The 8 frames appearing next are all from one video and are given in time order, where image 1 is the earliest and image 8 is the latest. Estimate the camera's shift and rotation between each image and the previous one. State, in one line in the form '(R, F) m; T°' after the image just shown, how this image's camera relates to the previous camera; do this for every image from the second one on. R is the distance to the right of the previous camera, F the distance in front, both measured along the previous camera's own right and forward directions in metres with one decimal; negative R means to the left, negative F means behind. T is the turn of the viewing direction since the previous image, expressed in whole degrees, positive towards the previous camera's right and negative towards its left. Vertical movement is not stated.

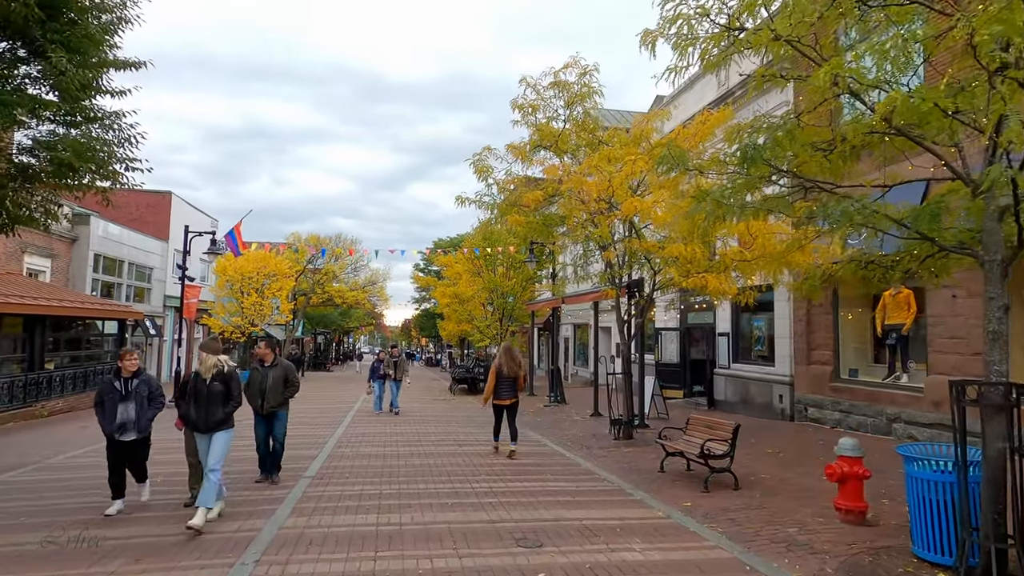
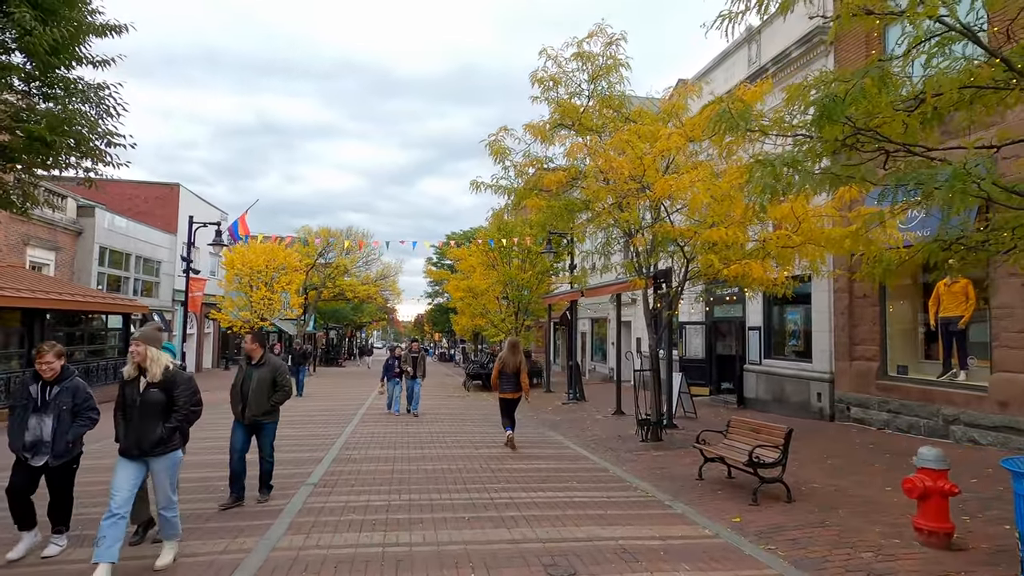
(-0.1, +0.8) m; -1°
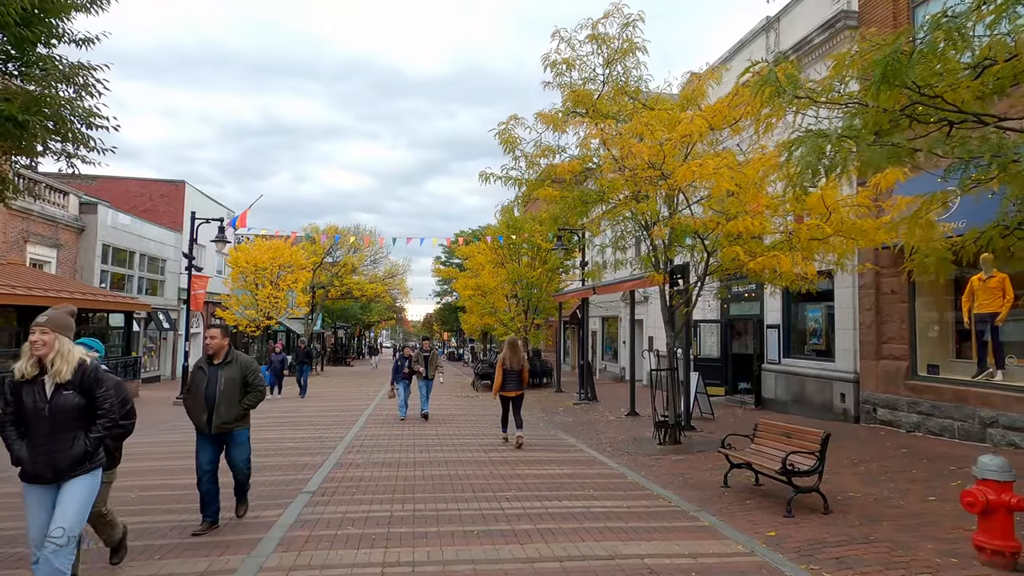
(0.0, +0.5) m; -1°
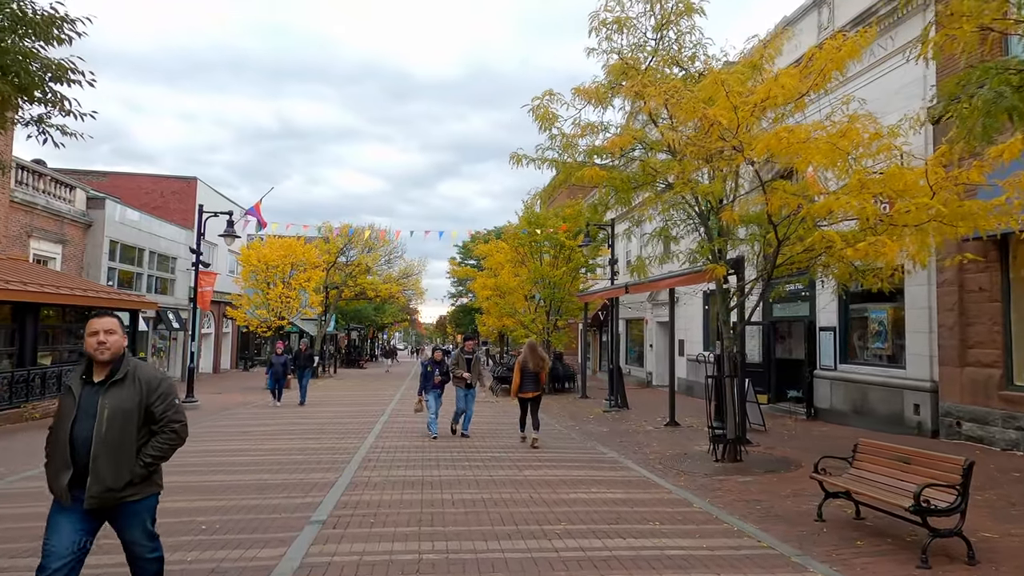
(-0.3, +1.2) m; -1°
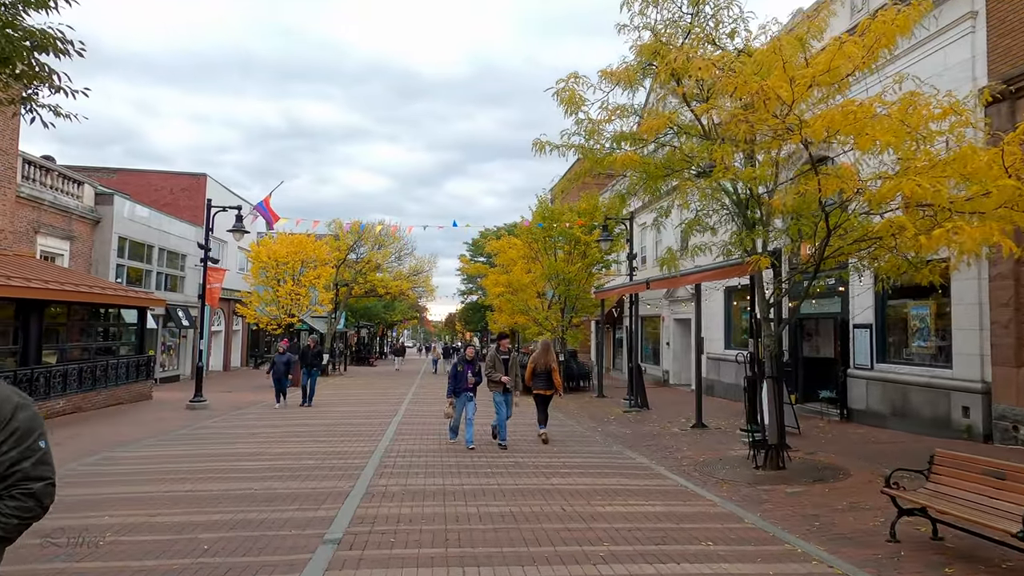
(-0.2, +0.6) m; -1°
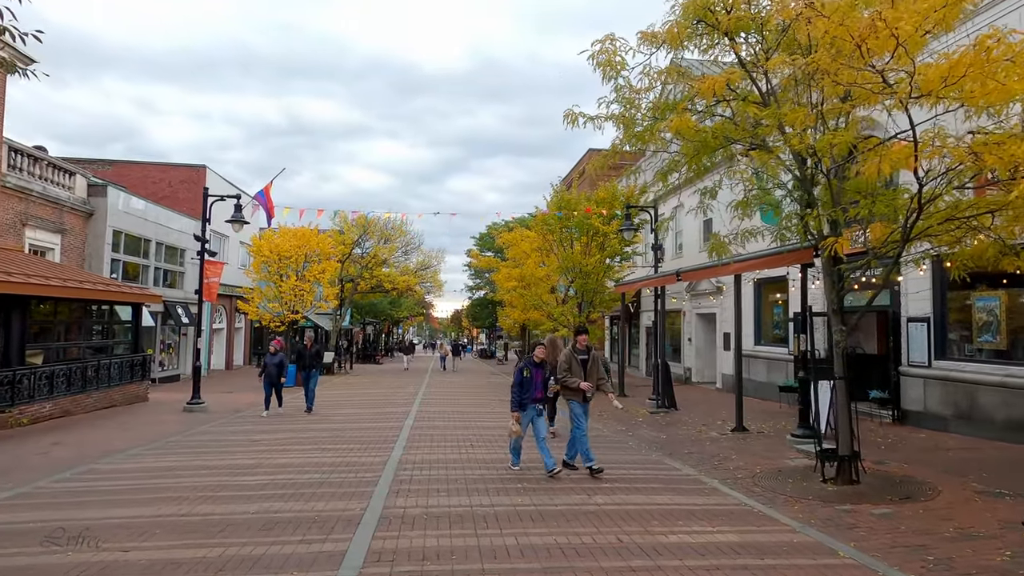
(-0.3, +1.1) m; 0°
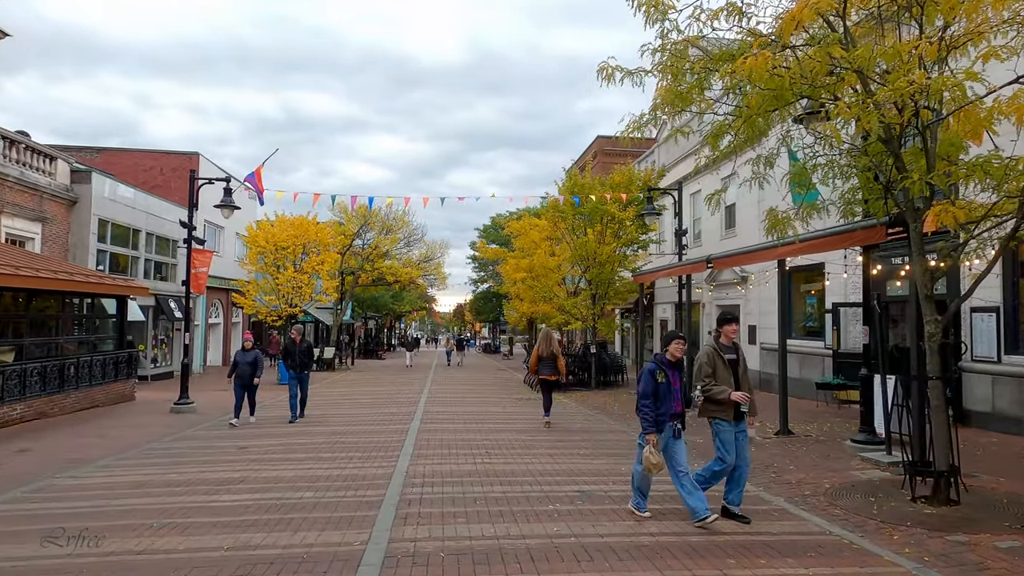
(-0.3, +1.3) m; 0°
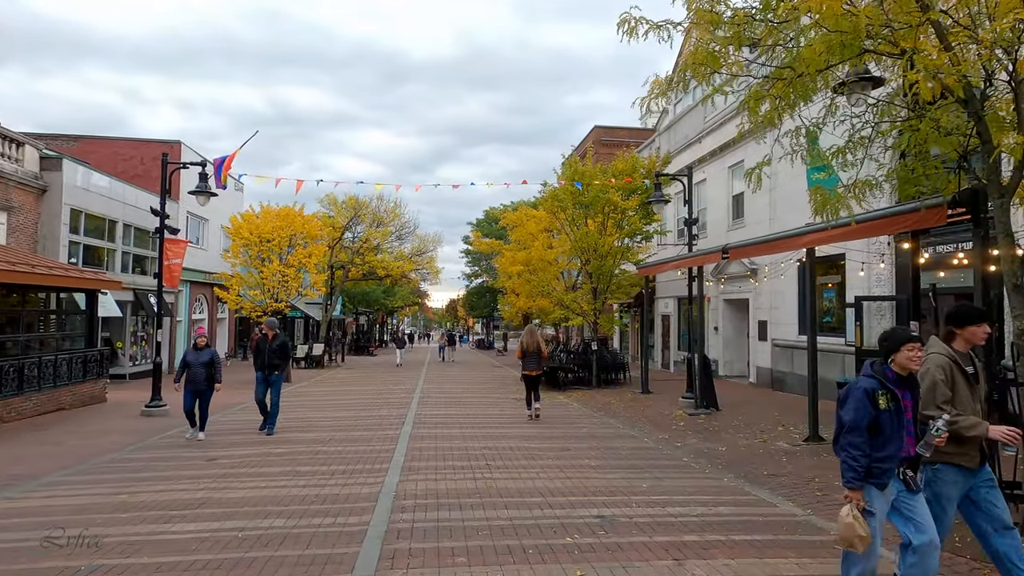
(-0.1, +1.1) m; +1°
